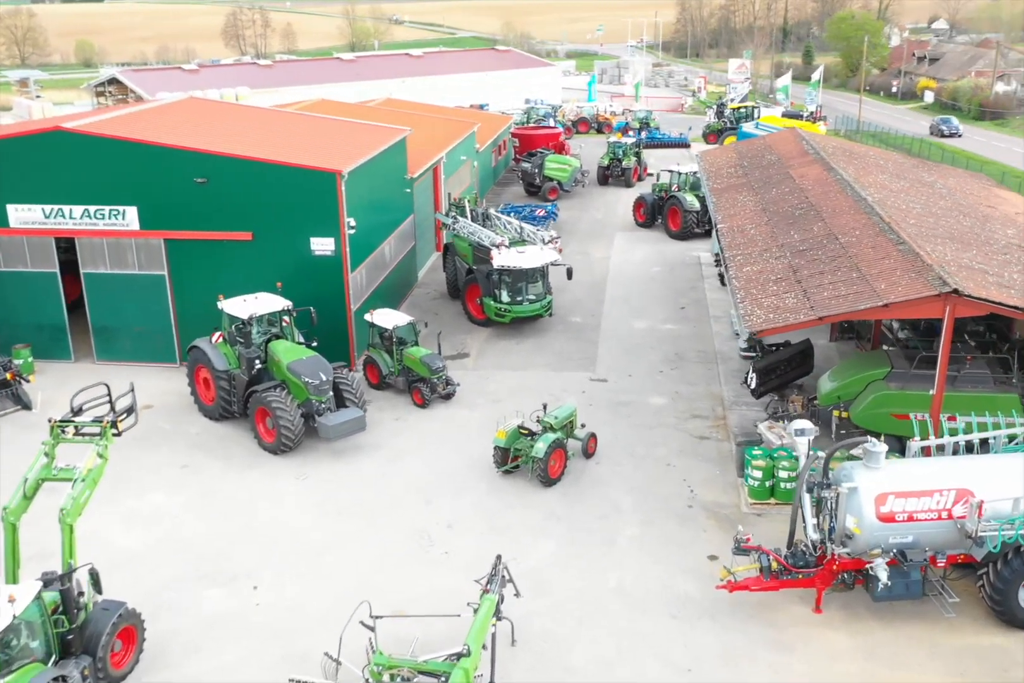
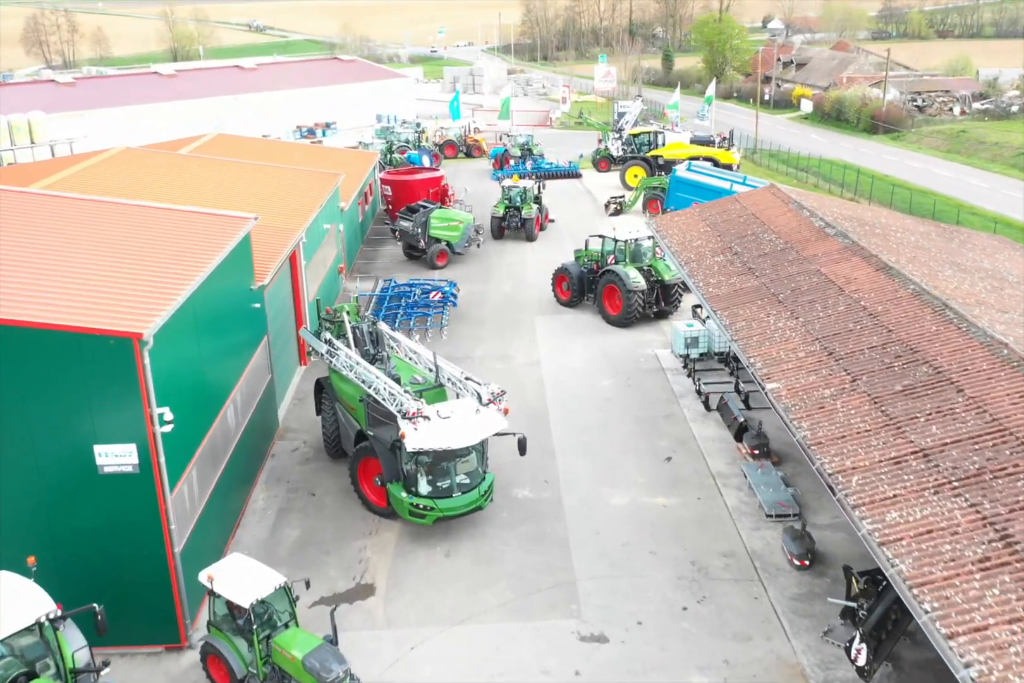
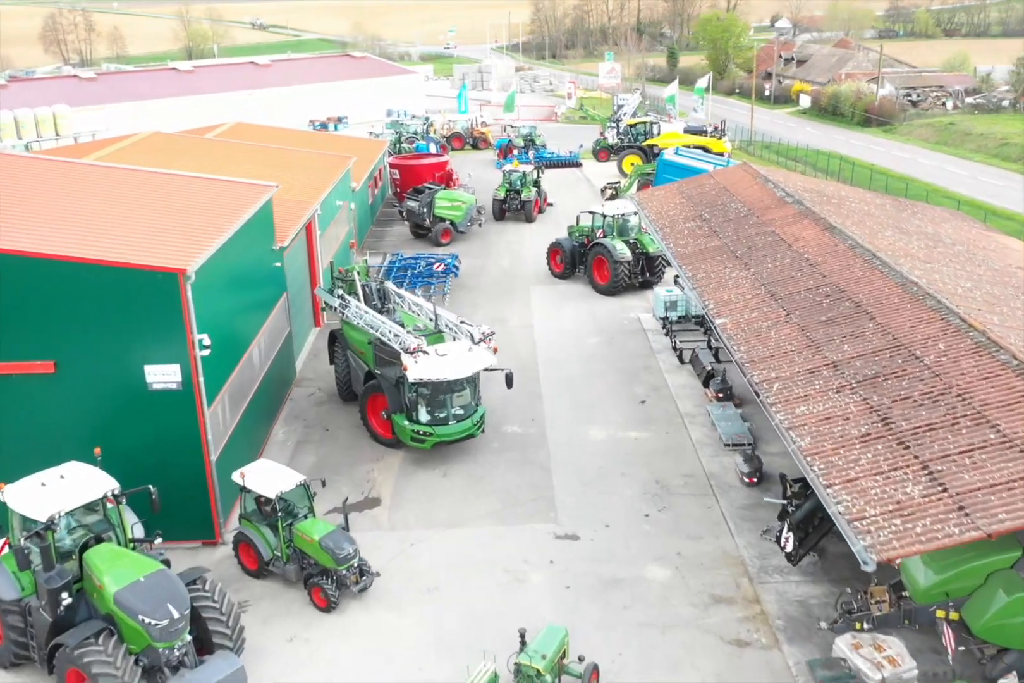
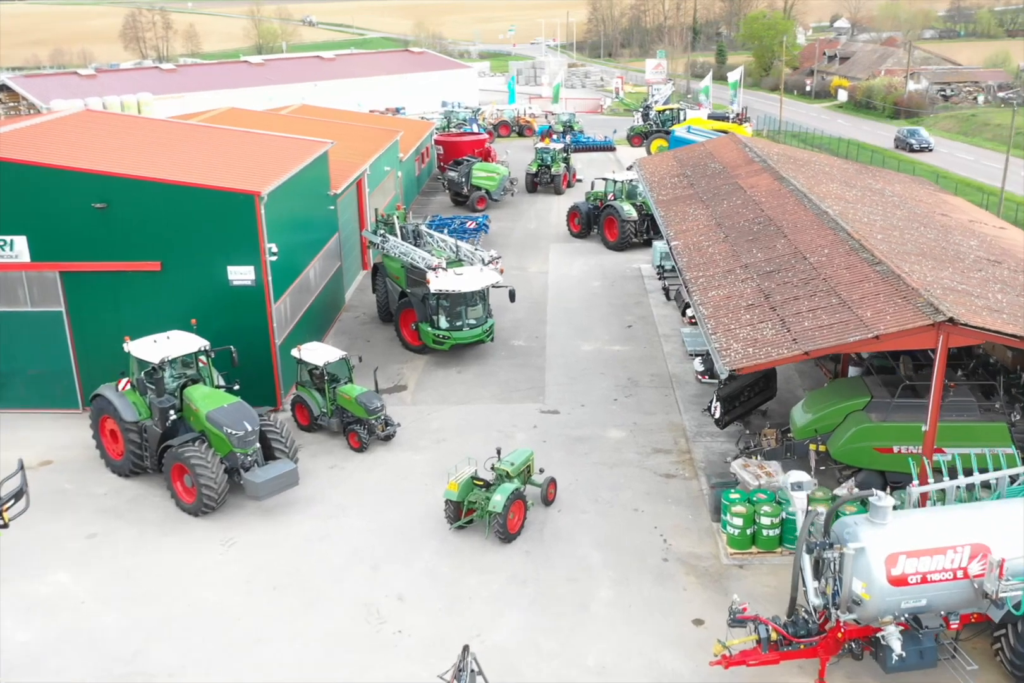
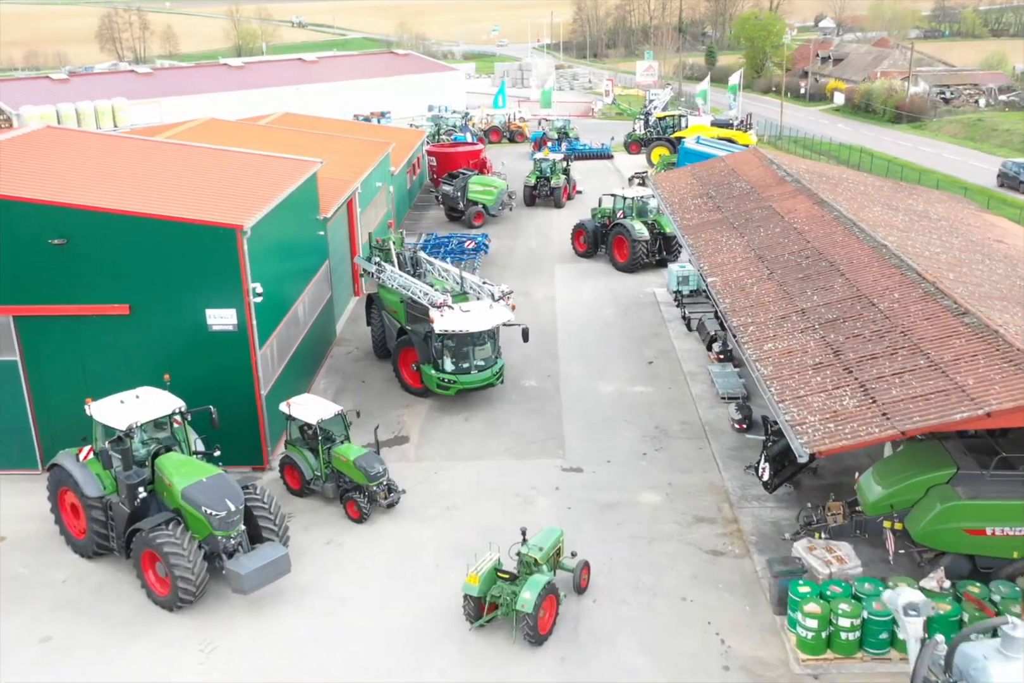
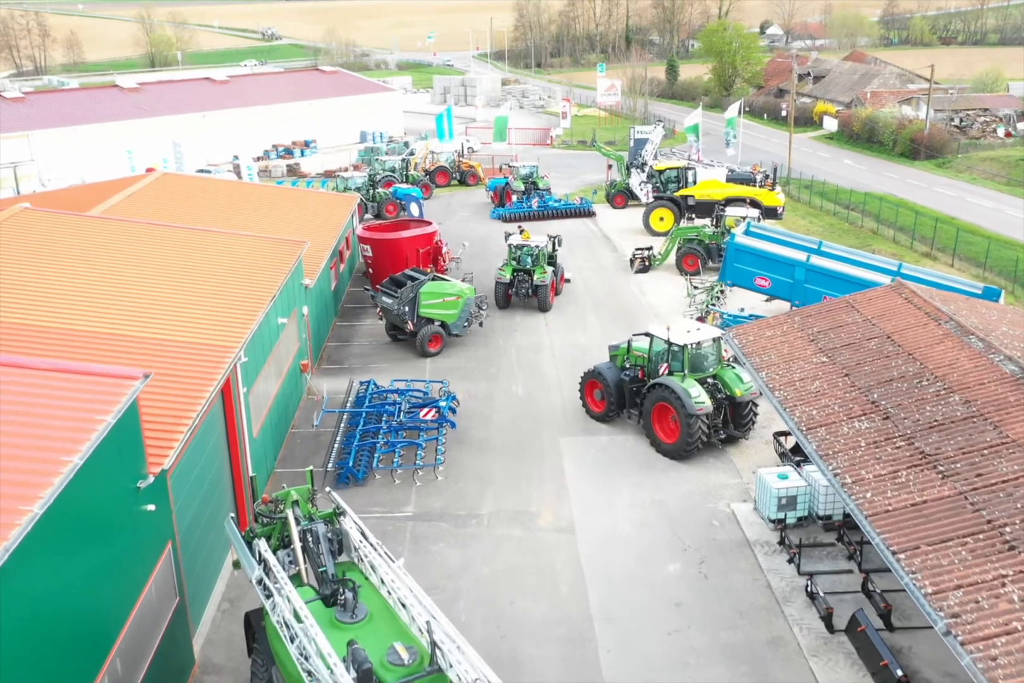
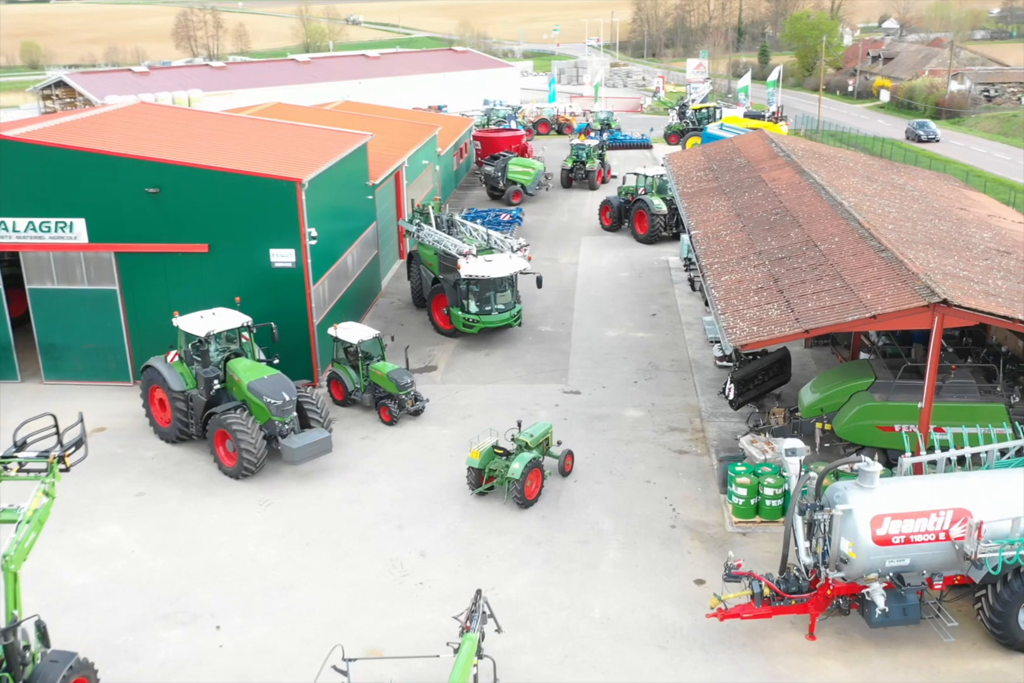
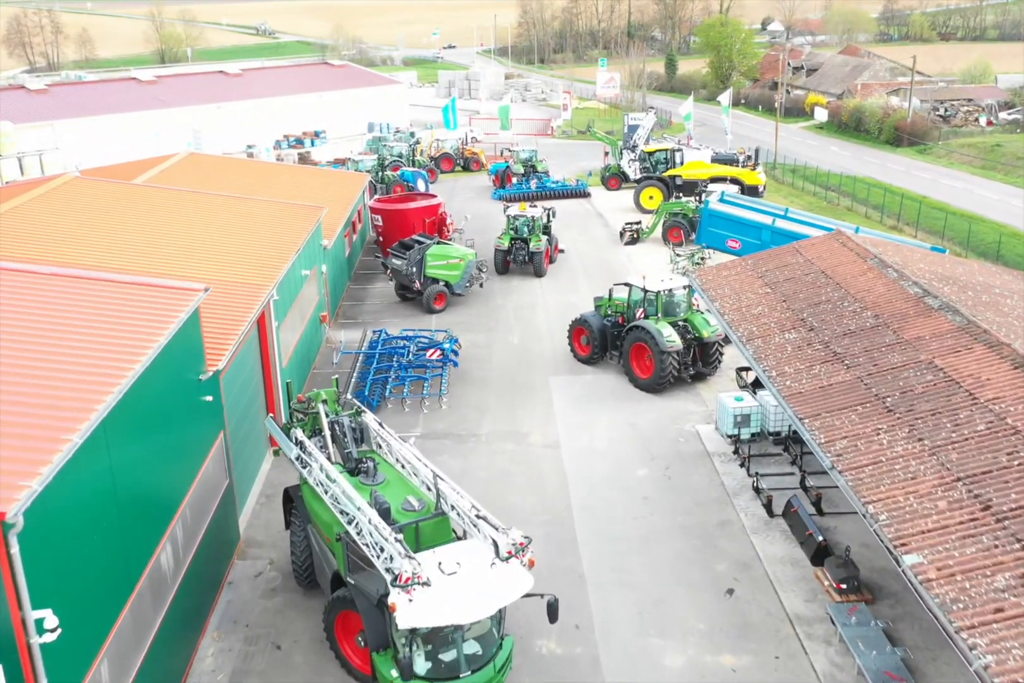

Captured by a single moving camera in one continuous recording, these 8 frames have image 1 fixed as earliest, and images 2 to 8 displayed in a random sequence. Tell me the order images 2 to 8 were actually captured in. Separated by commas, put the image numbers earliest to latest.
7, 4, 5, 3, 2, 8, 6
